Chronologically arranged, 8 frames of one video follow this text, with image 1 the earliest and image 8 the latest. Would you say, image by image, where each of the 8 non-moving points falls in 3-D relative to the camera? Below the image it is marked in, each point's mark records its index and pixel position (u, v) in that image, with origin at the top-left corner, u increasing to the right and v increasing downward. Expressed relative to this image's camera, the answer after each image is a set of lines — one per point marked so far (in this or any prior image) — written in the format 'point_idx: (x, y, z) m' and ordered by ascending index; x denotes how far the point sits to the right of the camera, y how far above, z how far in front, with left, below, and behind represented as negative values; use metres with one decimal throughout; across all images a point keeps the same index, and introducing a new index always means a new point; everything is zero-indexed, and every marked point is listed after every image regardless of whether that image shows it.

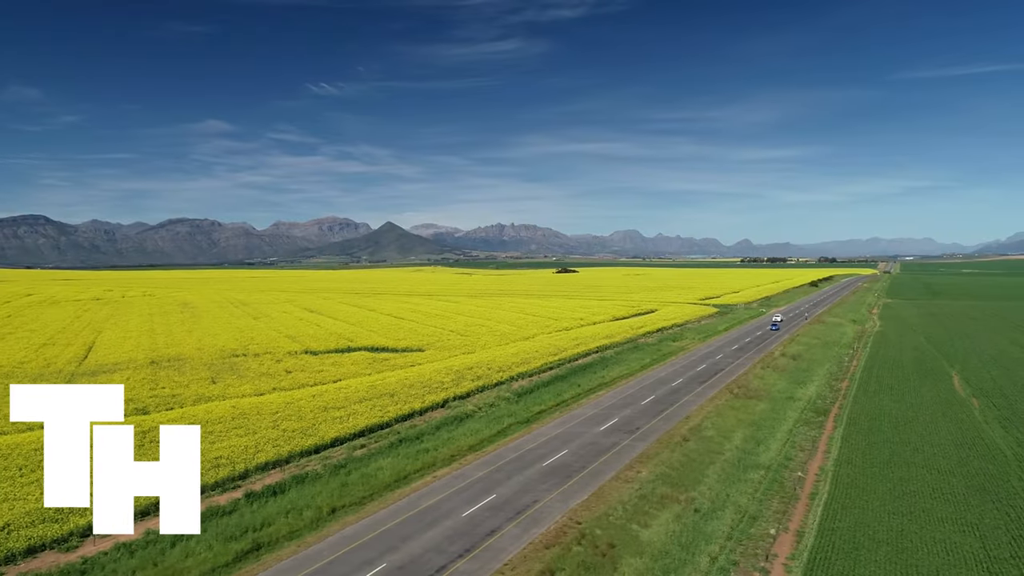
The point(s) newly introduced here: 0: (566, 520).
0: (+2.0, -8.0, +20.0) m
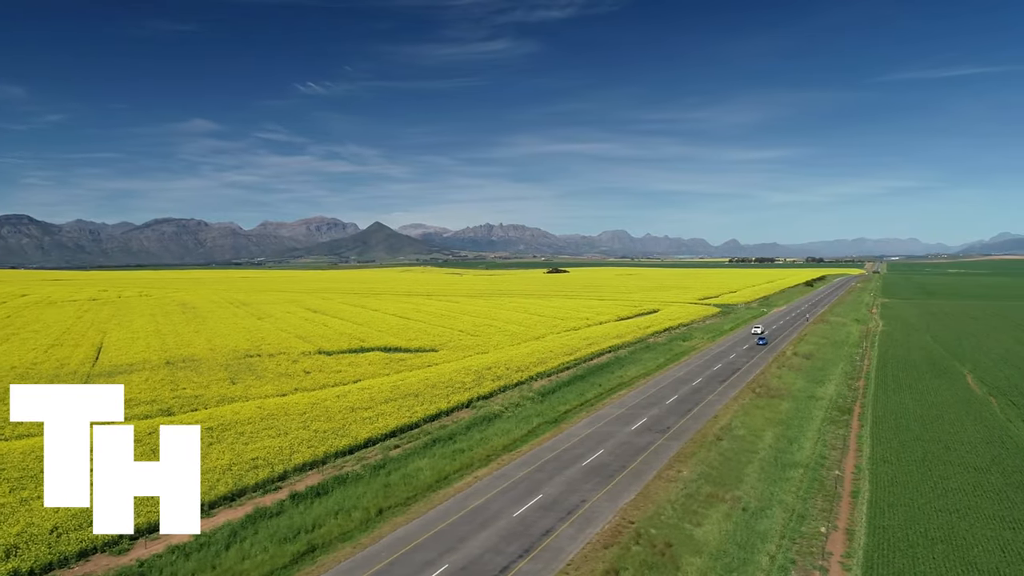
0: (+3.8, -8.0, +19.9) m
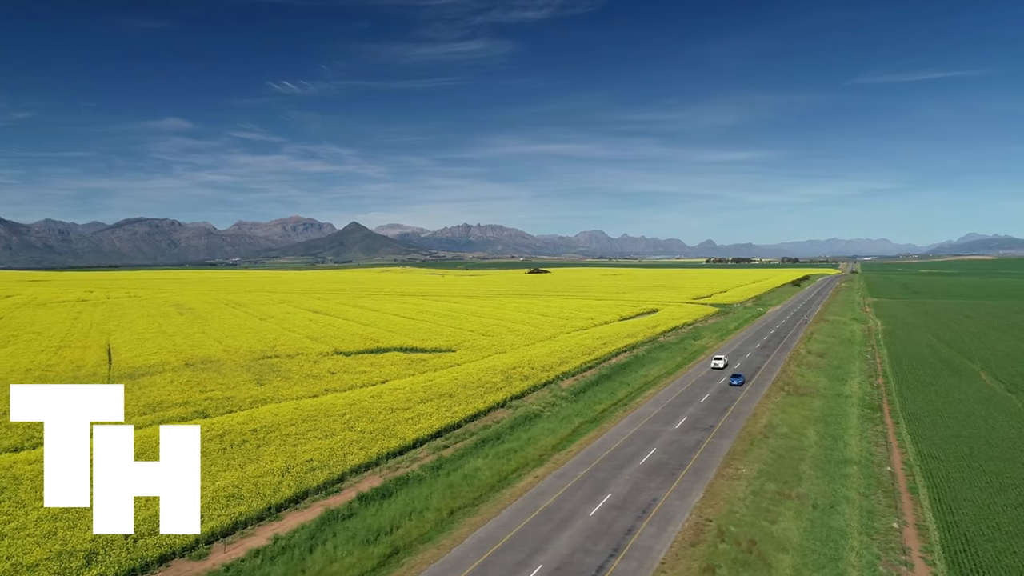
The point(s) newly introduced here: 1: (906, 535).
0: (+6.4, -7.9, +20.0) m
1: (+13.5, -8.4, +19.9) m
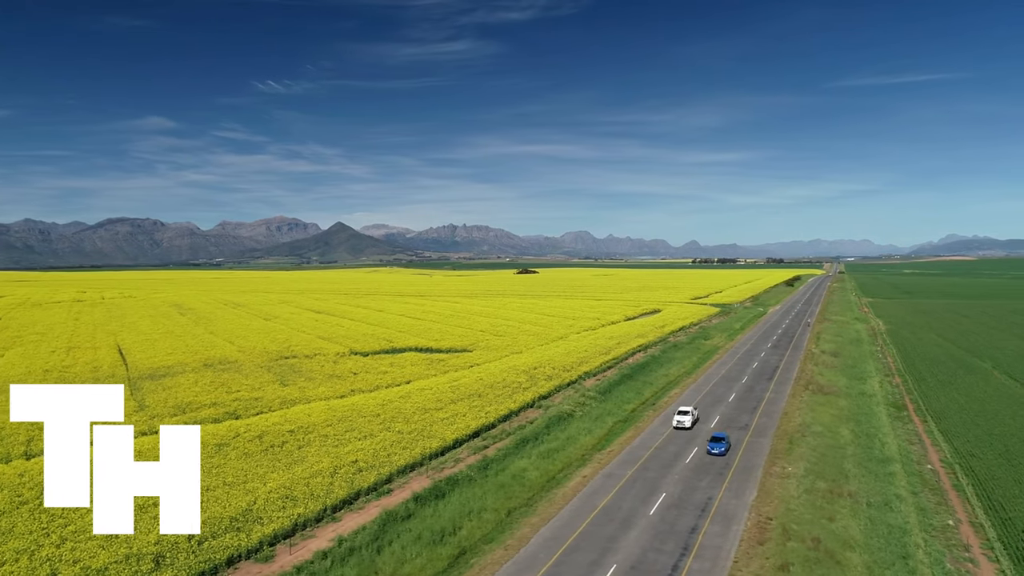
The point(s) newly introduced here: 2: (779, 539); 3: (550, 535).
0: (+8.5, -7.9, +20.0) m
1: (+15.6, -8.4, +20.1) m
2: (+8.5, -8.0, +18.5) m
3: (+1.2, -8.1, +18.9) m
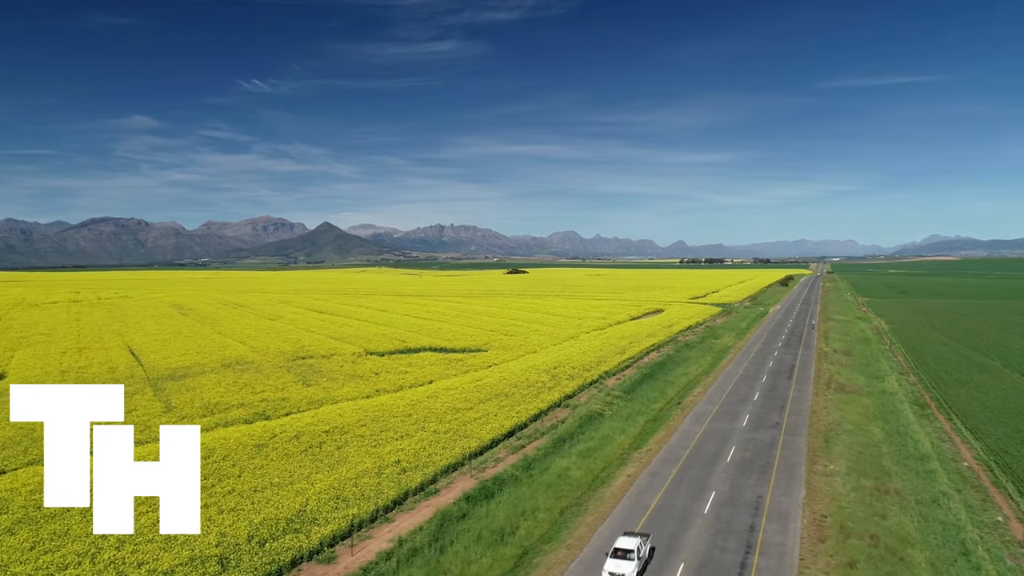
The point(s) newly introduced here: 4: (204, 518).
0: (+10.4, -7.8, +20.1) m
1: (+17.5, -8.3, +20.3) m
2: (+10.4, -7.9, +18.5) m
3: (+3.1, -8.0, +18.9) m
4: (-10.2, -7.6, +19.3) m
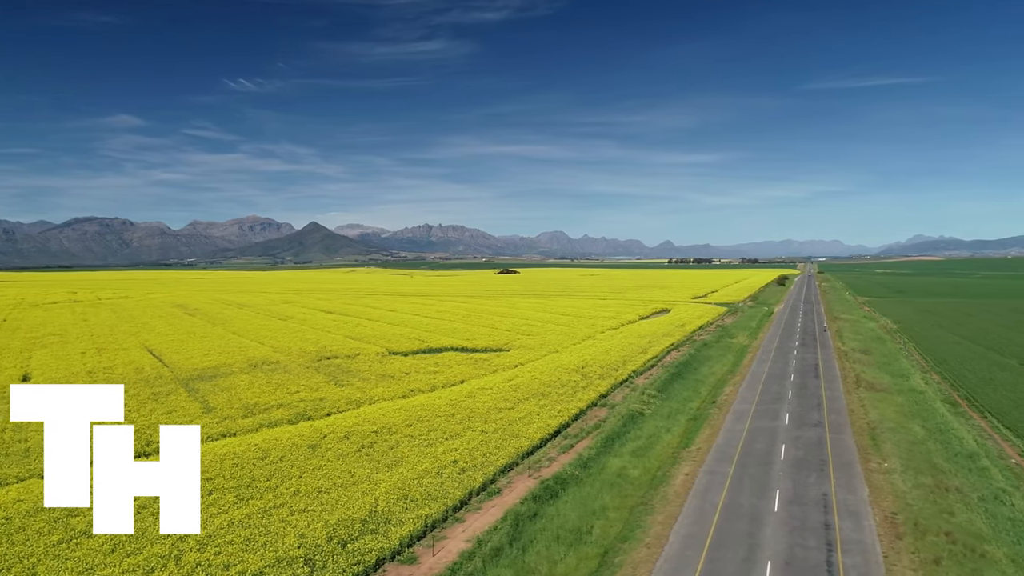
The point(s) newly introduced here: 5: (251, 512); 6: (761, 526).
0: (+12.9, -7.8, +20.2) m
1: (+20.0, -8.3, +20.4) m
2: (+12.9, -7.9, +18.6) m
3: (+5.6, -8.0, +19.0) m
4: (-7.7, -7.6, +19.2) m
5: (-8.8, -7.6, +19.7) m
6: (+8.2, -7.8, +19.2) m
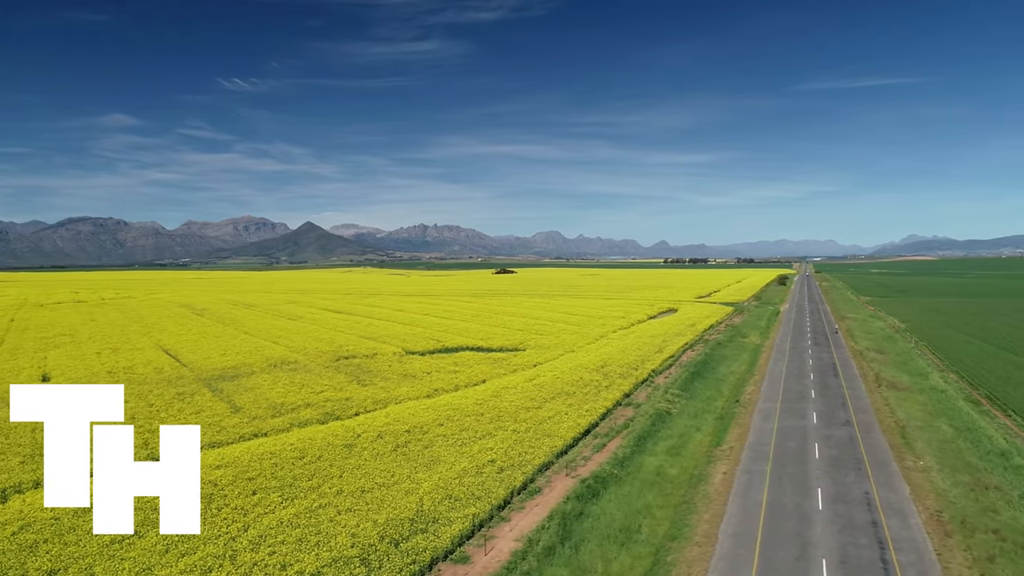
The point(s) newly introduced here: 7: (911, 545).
0: (+14.5, -7.7, +20.3) m
1: (+21.5, -8.2, +20.5) m
2: (+14.5, -7.8, +18.7) m
3: (+7.2, -8.0, +19.0) m
4: (-6.1, -7.6, +19.2) m
5: (-7.2, -7.5, +19.7) m
6: (+9.7, -7.8, +19.2) m
7: (+12.2, -7.9, +17.9) m
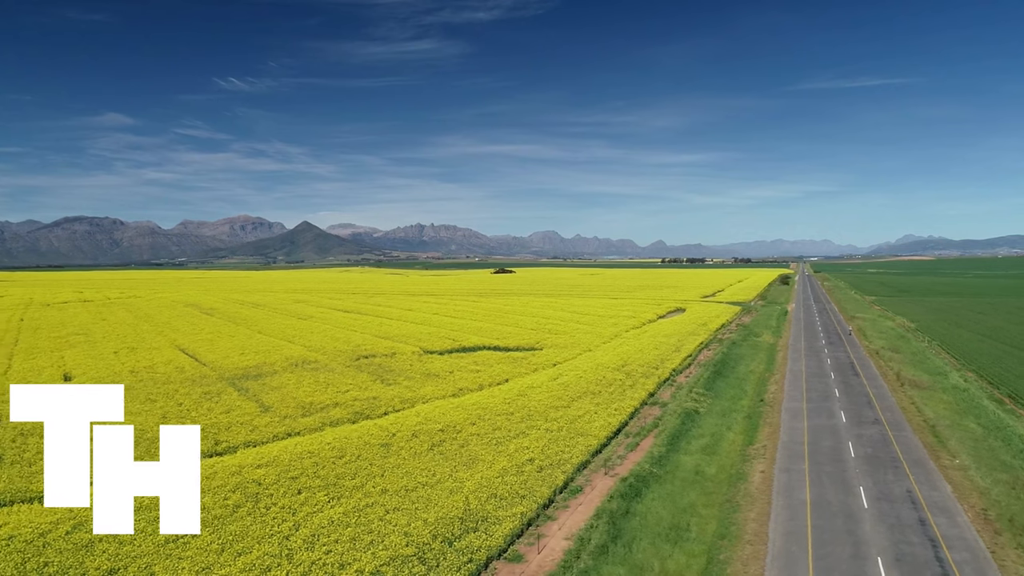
0: (+16.1, -7.7, +20.3) m
1: (+23.2, -8.2, +20.6) m
2: (+16.1, -7.8, +18.7) m
3: (+8.9, -7.9, +19.0) m
4: (-4.5, -7.6, +19.2) m
5: (-5.6, -7.5, +19.7) m
6: (+11.4, -7.8, +19.3) m
7: (+13.8, -7.8, +17.9) m
